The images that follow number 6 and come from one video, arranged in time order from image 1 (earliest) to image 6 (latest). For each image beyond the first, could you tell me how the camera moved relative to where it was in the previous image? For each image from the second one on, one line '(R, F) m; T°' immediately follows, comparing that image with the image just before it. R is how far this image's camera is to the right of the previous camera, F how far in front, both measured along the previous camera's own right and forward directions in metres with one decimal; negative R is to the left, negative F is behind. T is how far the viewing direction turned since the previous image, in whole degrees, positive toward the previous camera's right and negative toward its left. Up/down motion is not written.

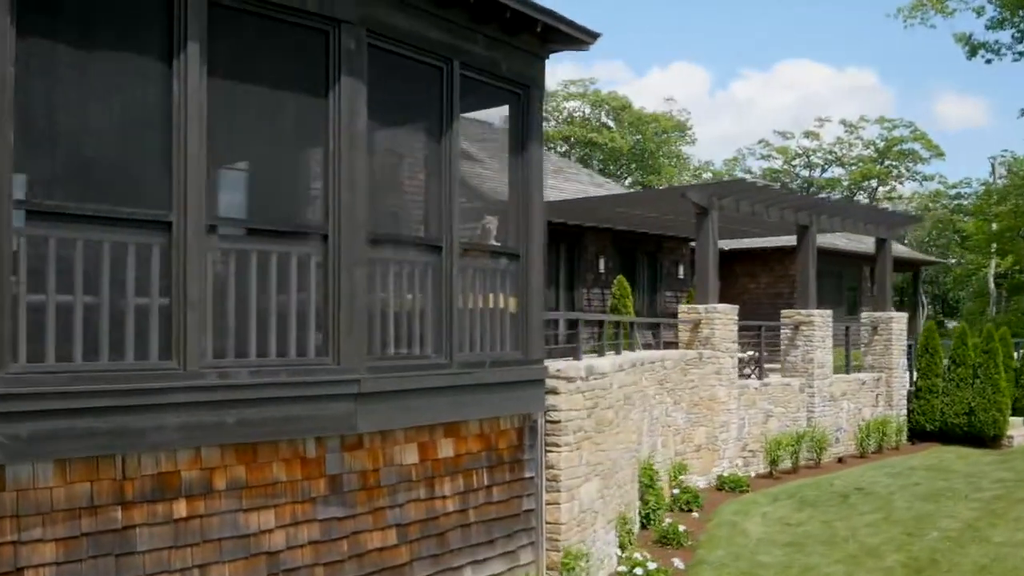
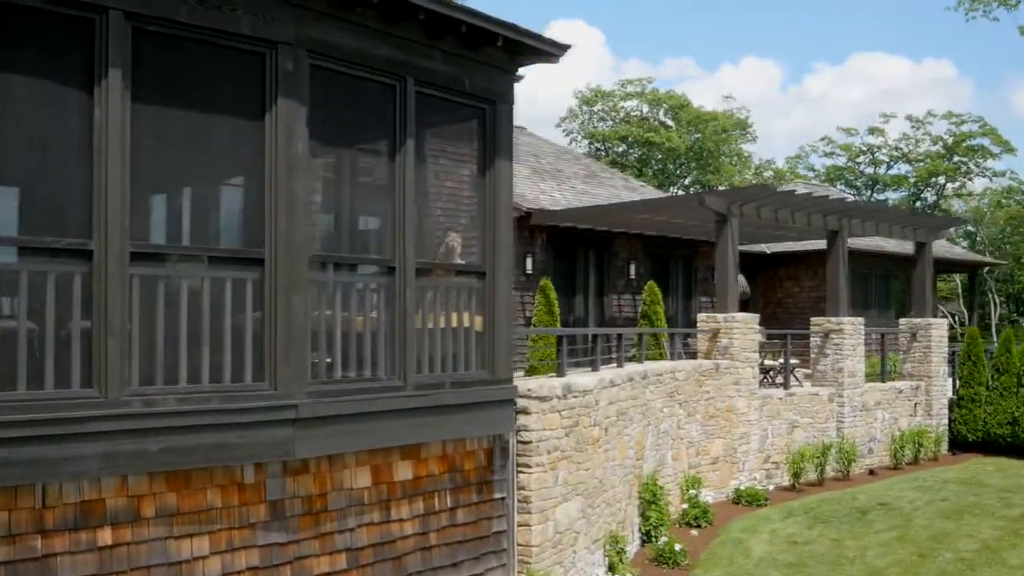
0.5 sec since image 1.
(+0.7, +0.1) m; -4°
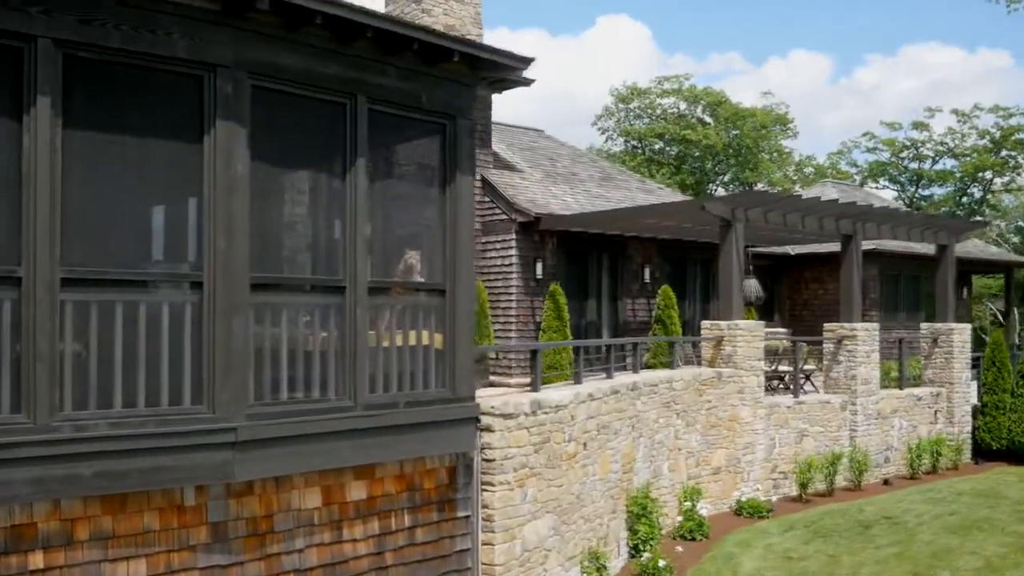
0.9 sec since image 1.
(+0.6, +0.1) m; -3°
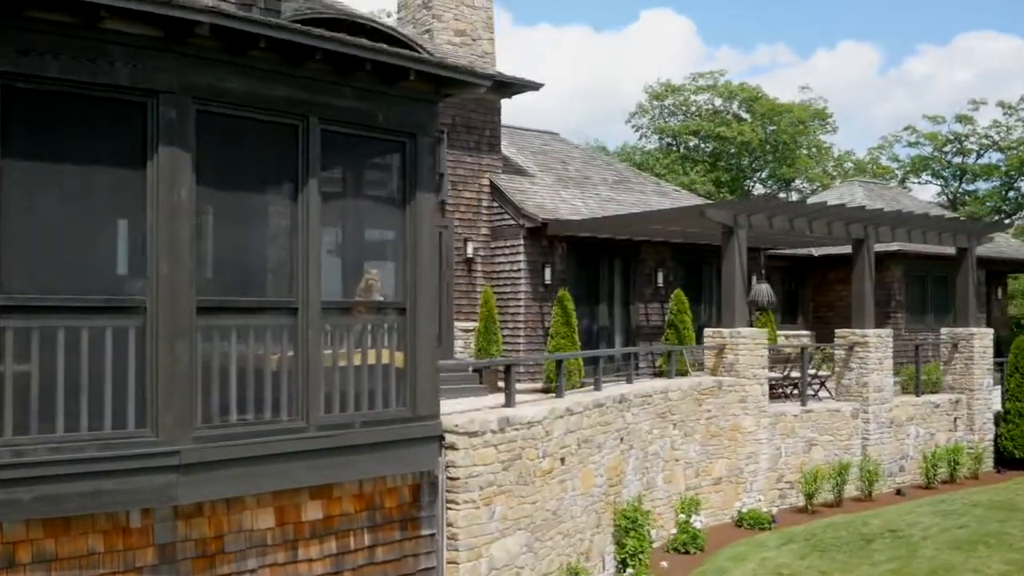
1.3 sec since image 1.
(+0.5, +0.1) m; -3°
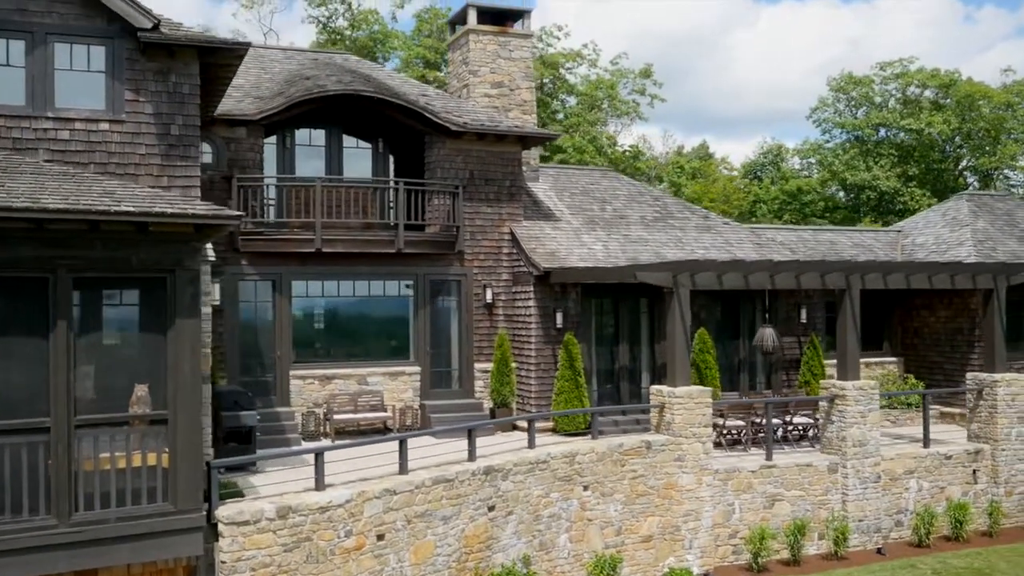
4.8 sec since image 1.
(+3.7, -0.3) m; -13°
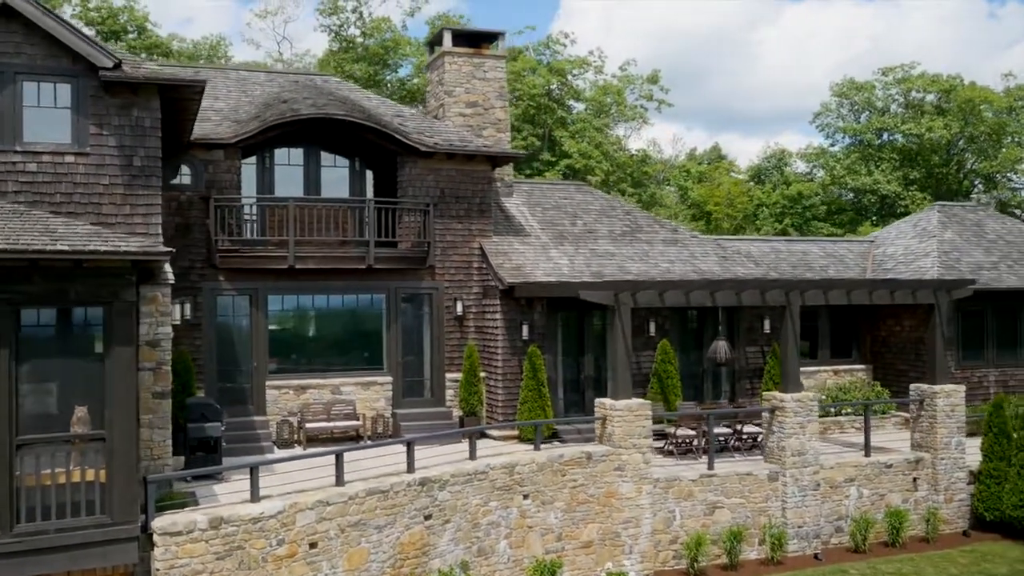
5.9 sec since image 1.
(+1.0, -0.6) m; -1°
